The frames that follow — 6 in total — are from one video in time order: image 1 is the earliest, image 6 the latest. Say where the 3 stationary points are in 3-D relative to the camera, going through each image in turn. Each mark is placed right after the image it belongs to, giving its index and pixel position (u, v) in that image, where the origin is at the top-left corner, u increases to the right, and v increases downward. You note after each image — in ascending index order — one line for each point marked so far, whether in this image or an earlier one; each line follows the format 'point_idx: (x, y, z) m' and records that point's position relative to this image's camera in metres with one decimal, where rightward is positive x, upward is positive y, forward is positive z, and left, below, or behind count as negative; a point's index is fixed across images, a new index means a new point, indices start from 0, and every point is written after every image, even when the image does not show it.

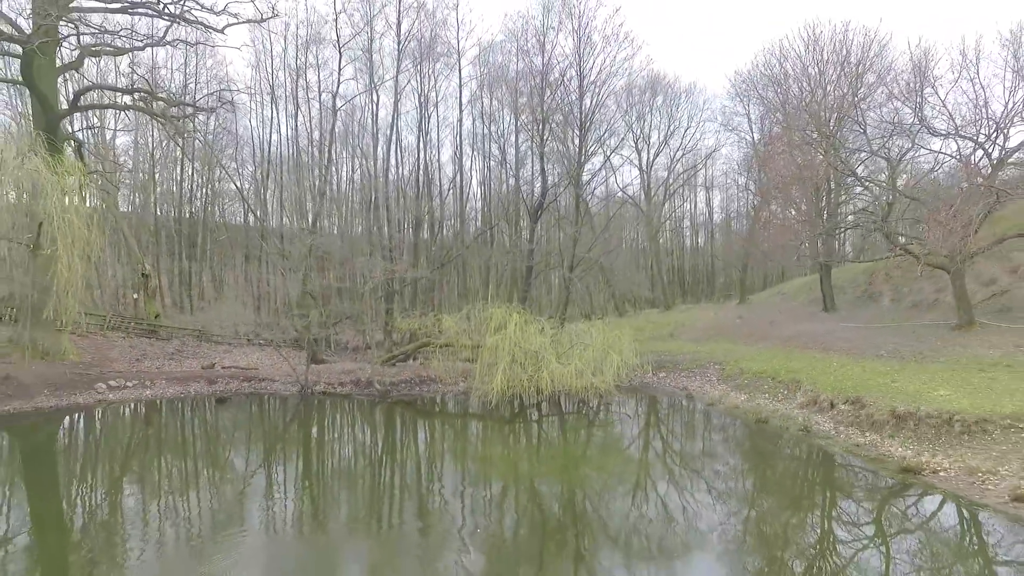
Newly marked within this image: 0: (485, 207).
0: (-0.8, +2.6, +19.8) m
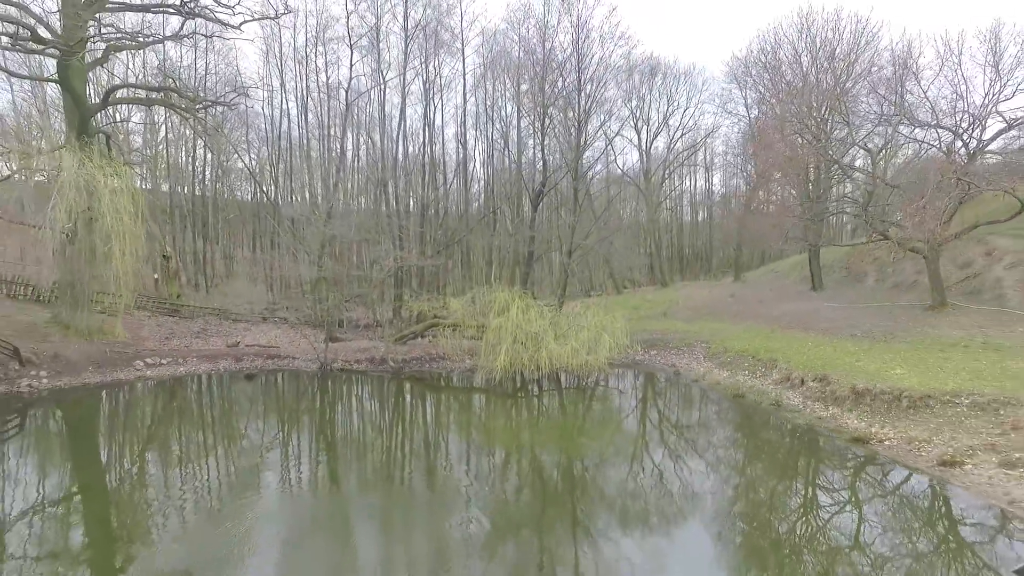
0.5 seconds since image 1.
0: (-0.8, +3.2, +20.6) m
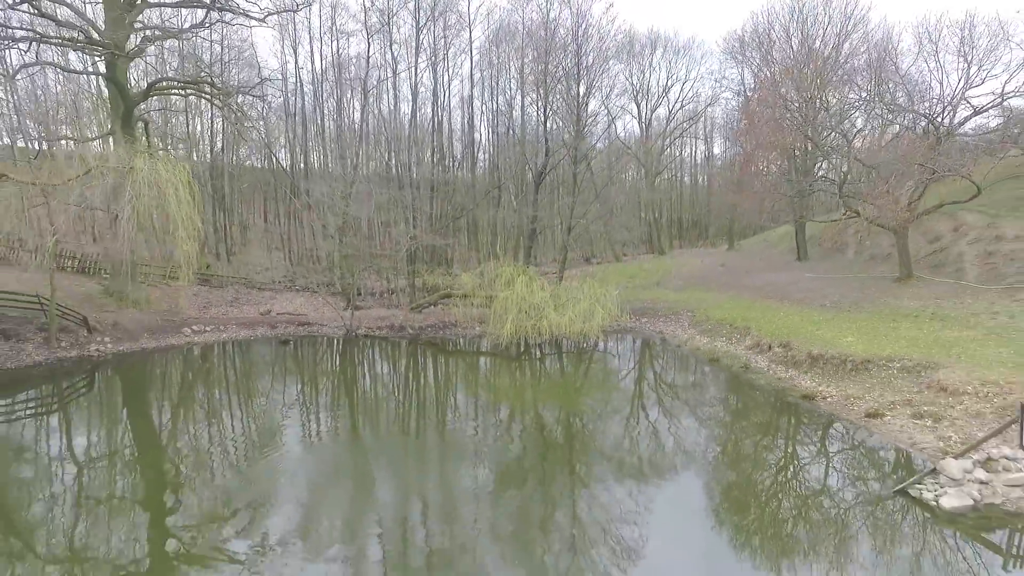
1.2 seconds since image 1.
0: (-0.6, +4.3, +21.7) m
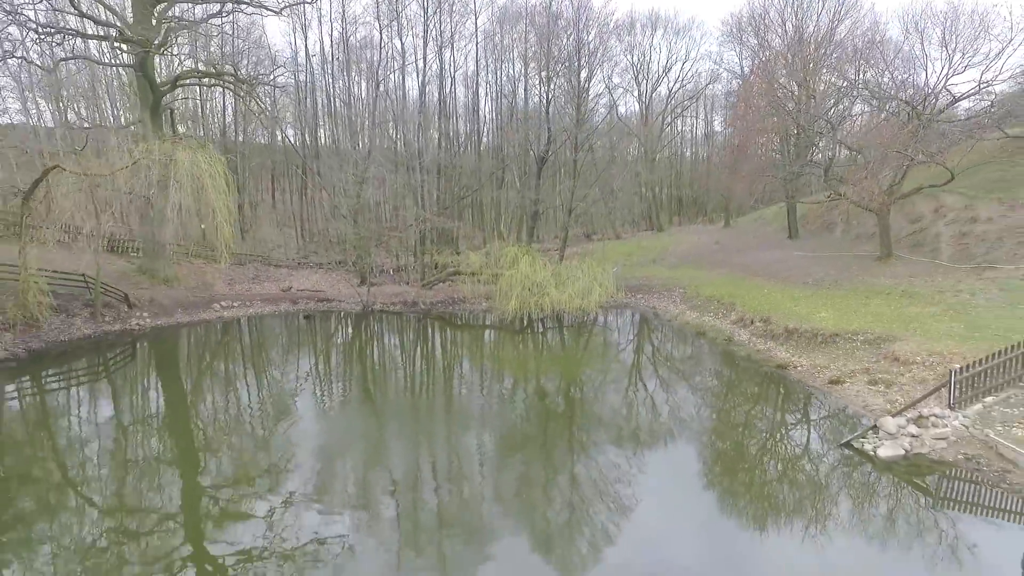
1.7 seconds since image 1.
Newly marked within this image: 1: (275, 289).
0: (-0.5, +5.1, +22.5) m
1: (-6.4, 0.0, +16.7) m
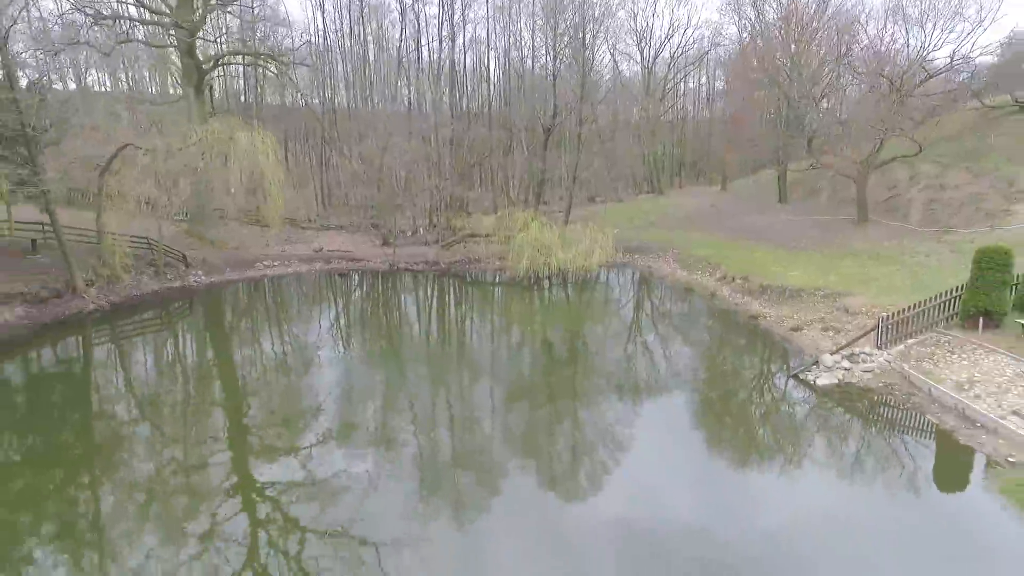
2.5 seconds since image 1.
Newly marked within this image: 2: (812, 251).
0: (-0.2, +6.6, +23.9) m
1: (-6.1, +1.2, +18.4) m
2: (+7.2, +0.9, +15.2) m
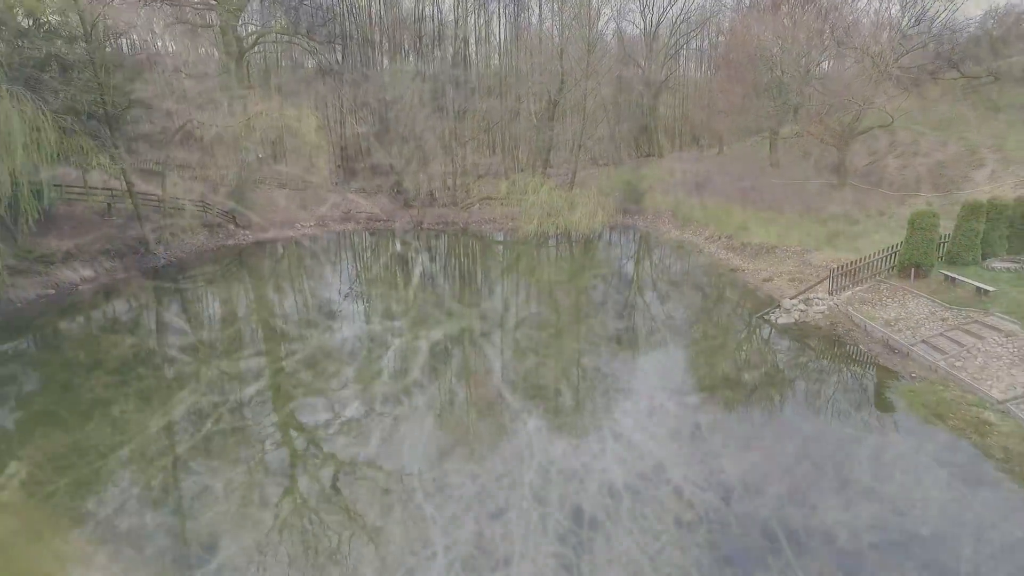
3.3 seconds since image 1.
0: (+0.1, +8.3, +25.3) m
1: (-5.8, +2.5, +20.2) m
2: (+7.6, +2.1, +17.0) m
